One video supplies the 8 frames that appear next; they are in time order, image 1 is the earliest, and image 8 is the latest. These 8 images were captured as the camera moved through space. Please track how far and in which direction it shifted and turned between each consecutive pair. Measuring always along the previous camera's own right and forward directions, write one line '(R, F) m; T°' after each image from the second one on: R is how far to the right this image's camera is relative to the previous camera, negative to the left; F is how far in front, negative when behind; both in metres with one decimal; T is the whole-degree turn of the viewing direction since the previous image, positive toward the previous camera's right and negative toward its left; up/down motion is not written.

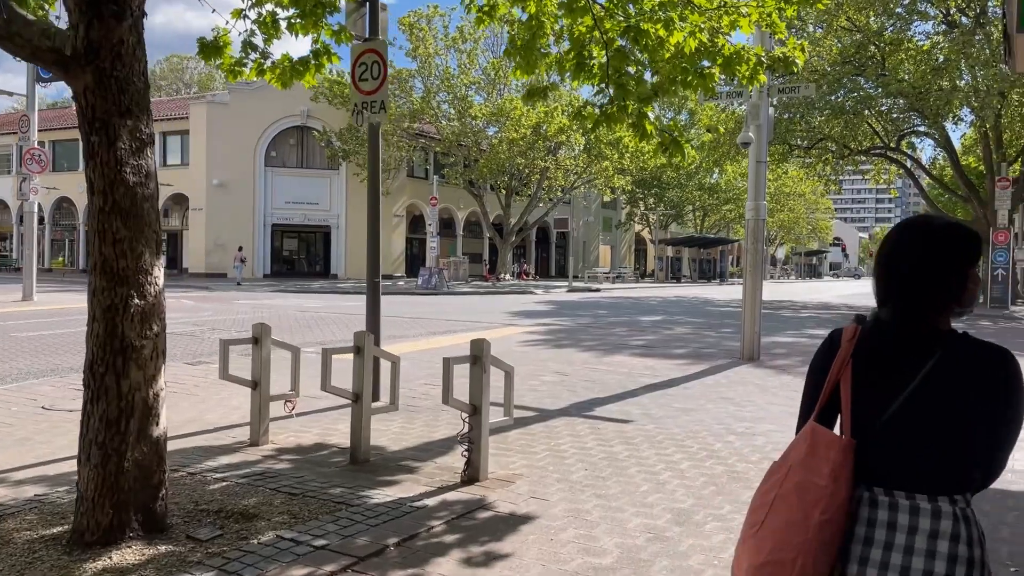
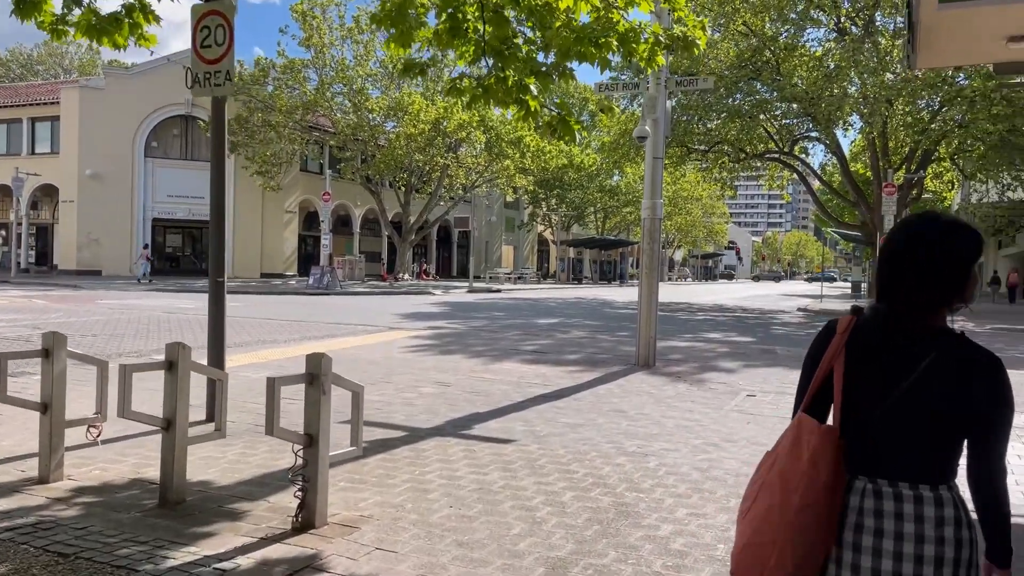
(+0.3, +0.9) m; +7°
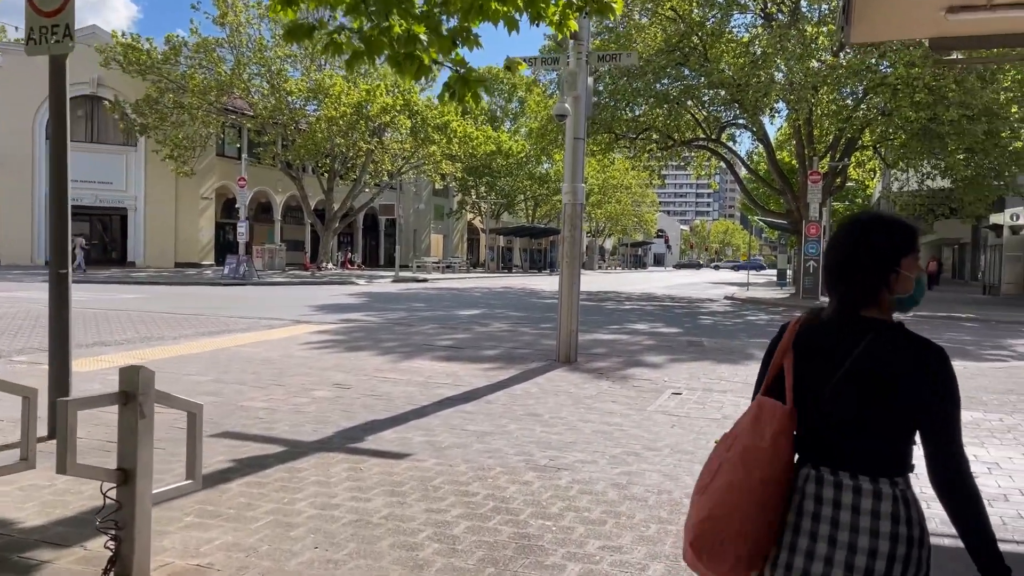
(+0.3, +0.8) m; +5°
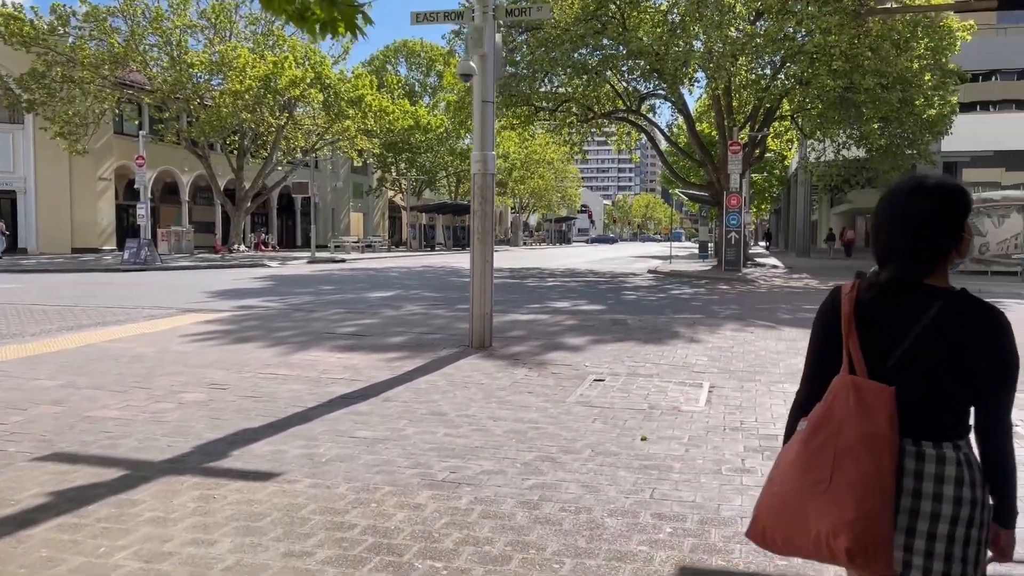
(+0.2, +0.9) m; +5°
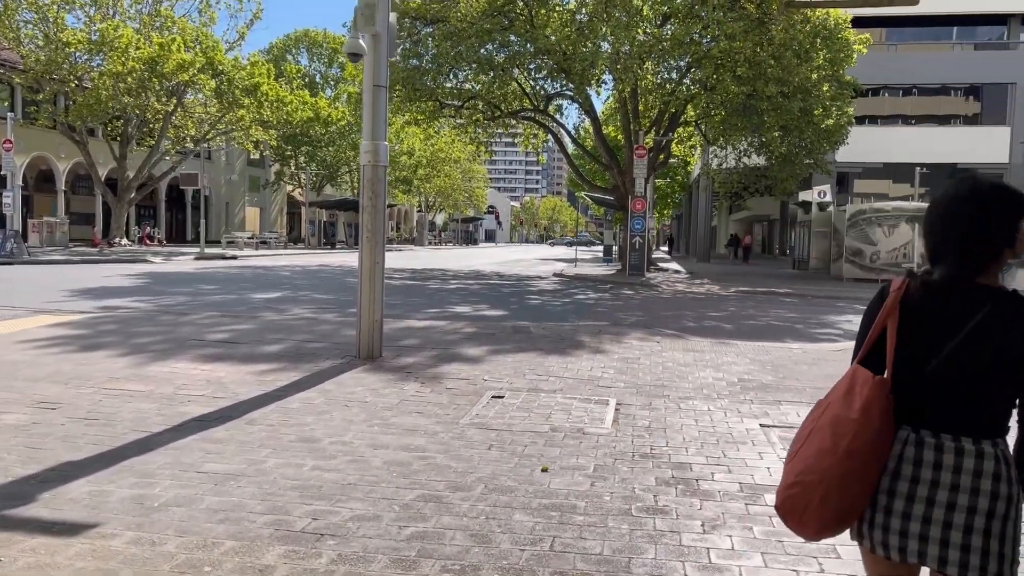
(+0.1, +0.7) m; +7°
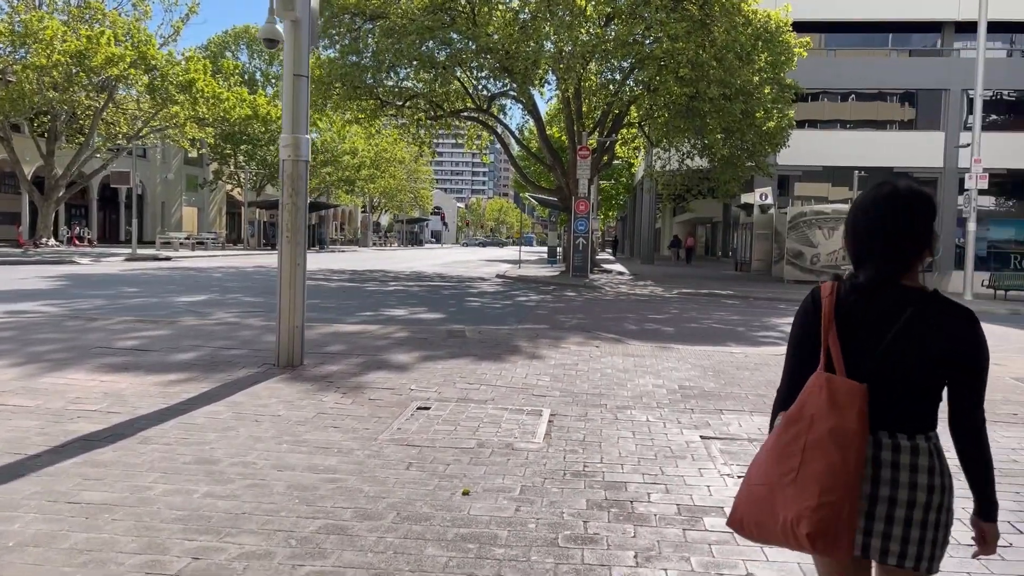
(+0.2, +0.4) m; +4°
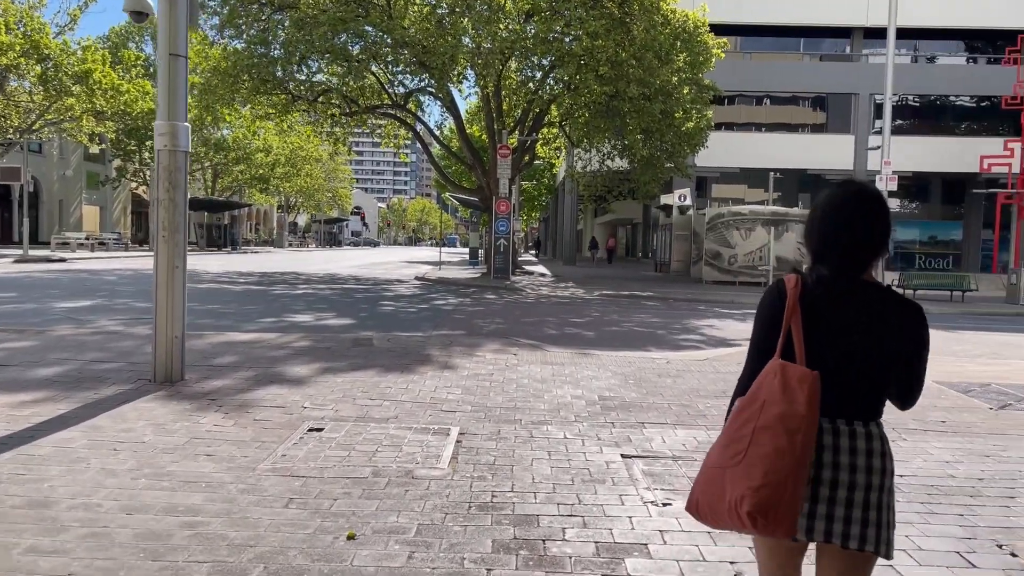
(+0.1, +0.6) m; +5°
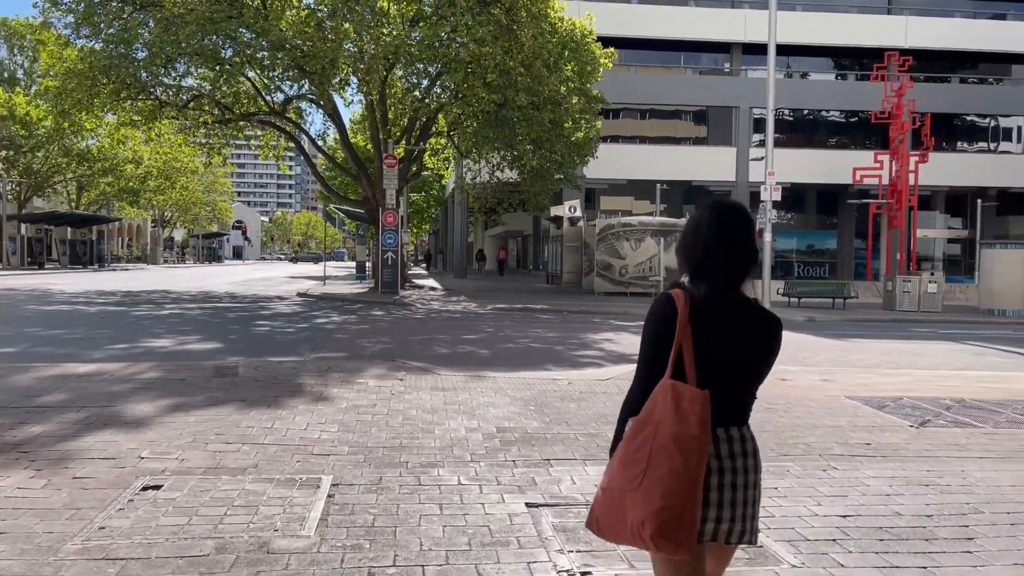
(+0.1, +0.8) m; +8°
